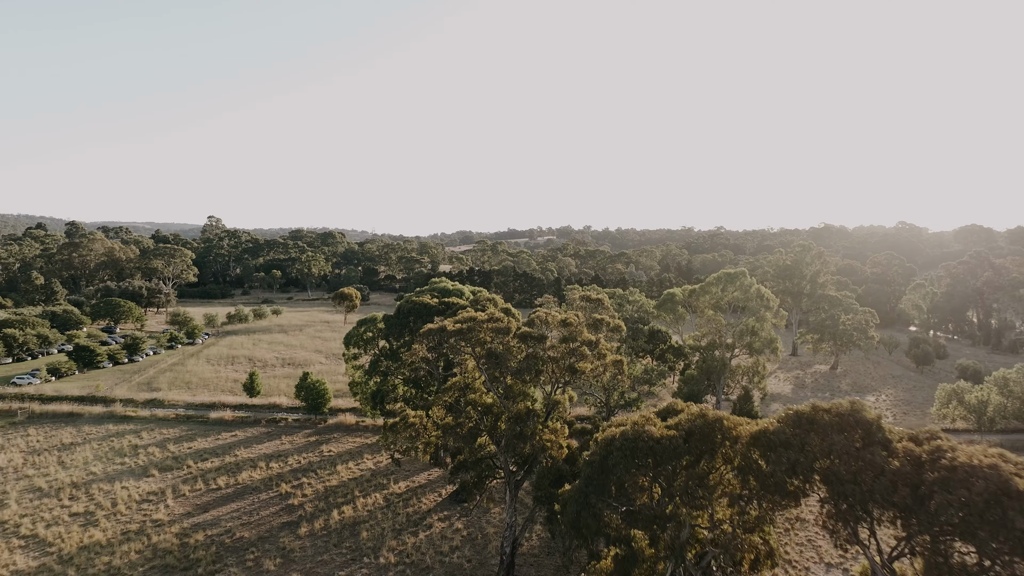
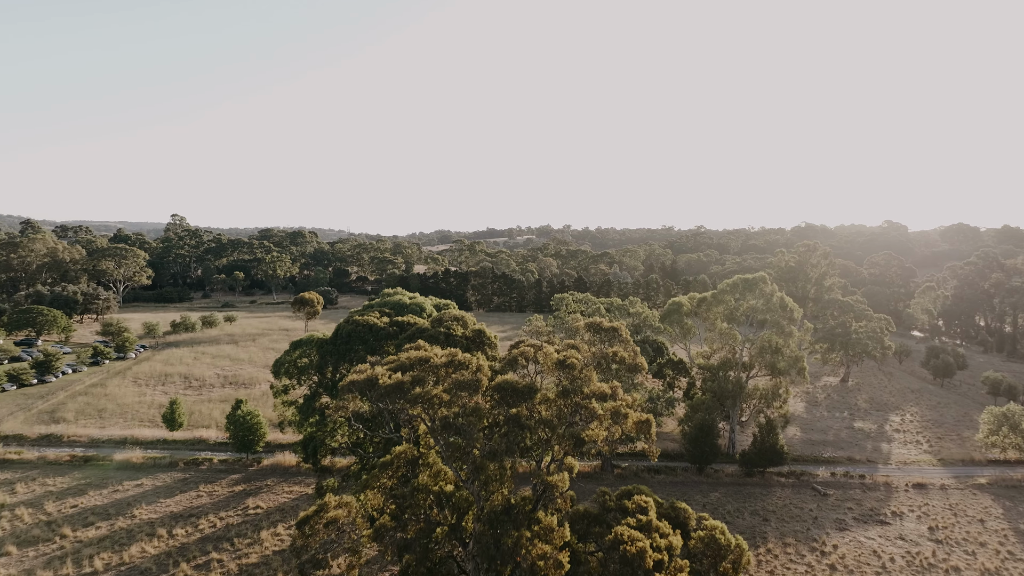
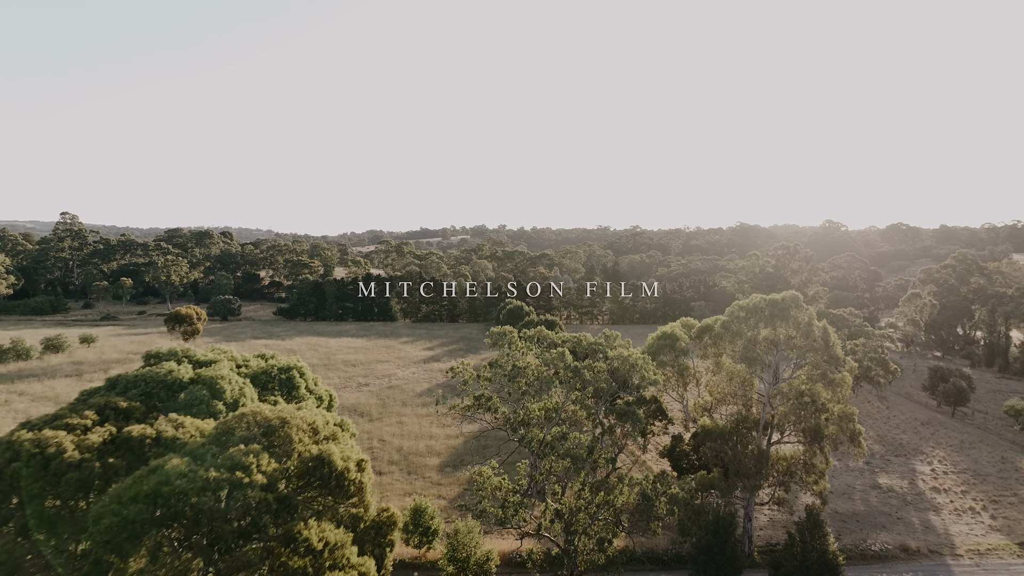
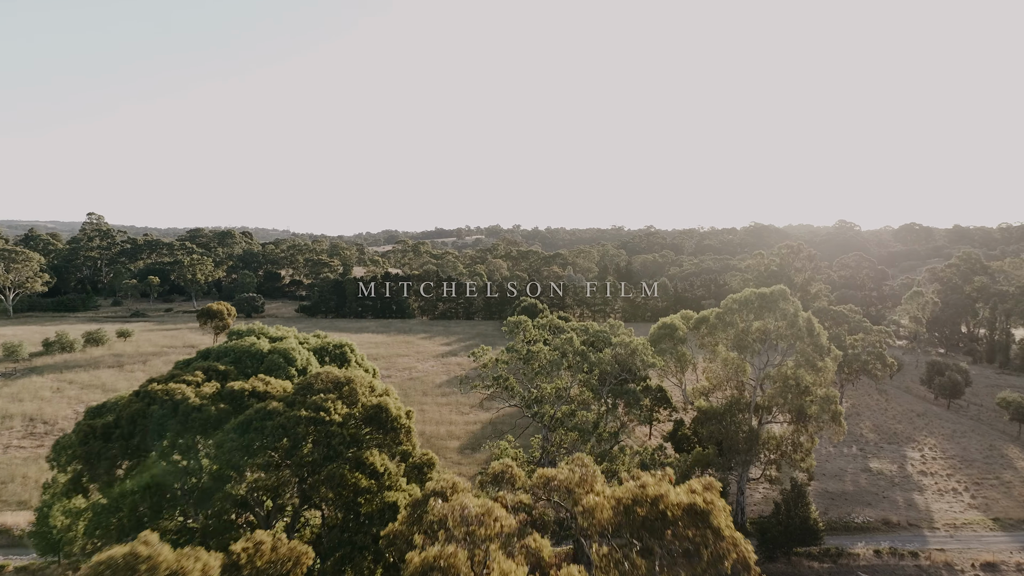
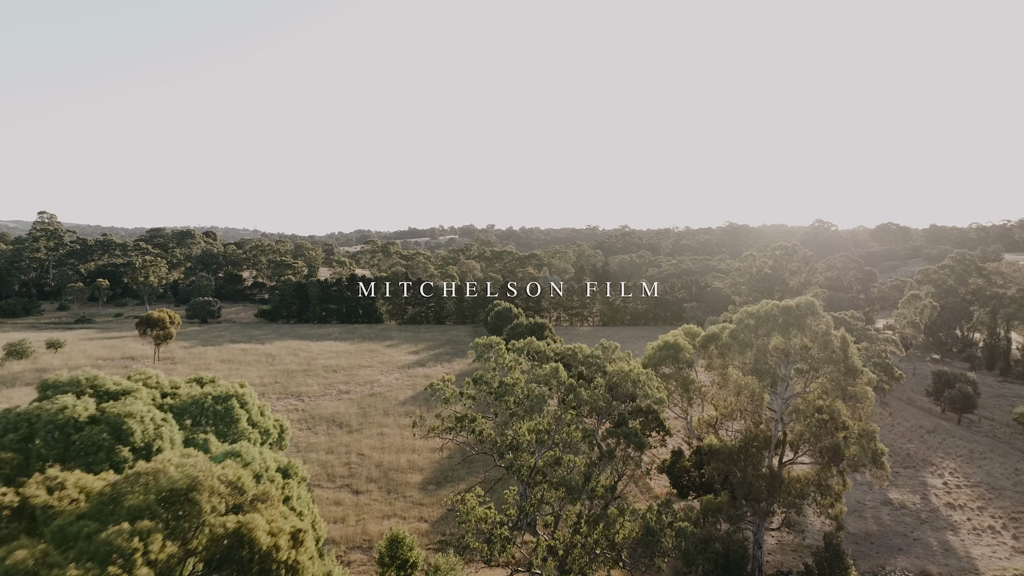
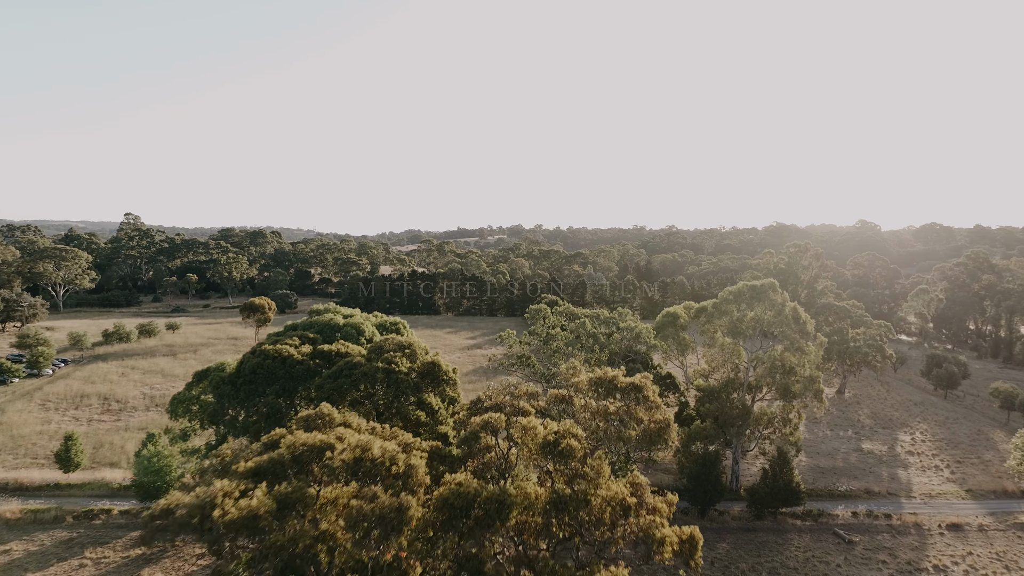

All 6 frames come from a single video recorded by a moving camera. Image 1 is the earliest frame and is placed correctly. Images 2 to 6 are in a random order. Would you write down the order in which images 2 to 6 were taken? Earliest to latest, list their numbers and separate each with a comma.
2, 6, 4, 3, 5
